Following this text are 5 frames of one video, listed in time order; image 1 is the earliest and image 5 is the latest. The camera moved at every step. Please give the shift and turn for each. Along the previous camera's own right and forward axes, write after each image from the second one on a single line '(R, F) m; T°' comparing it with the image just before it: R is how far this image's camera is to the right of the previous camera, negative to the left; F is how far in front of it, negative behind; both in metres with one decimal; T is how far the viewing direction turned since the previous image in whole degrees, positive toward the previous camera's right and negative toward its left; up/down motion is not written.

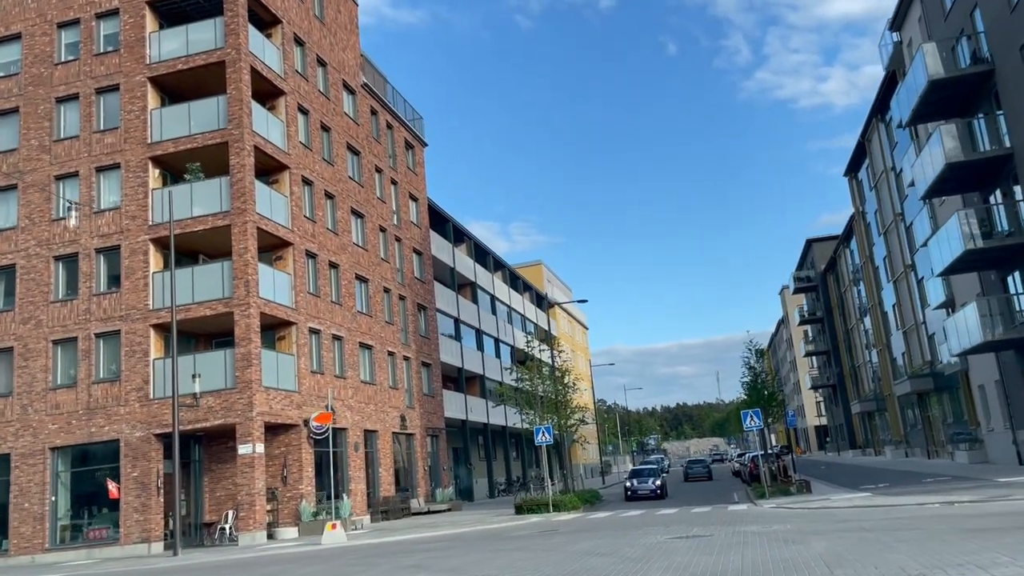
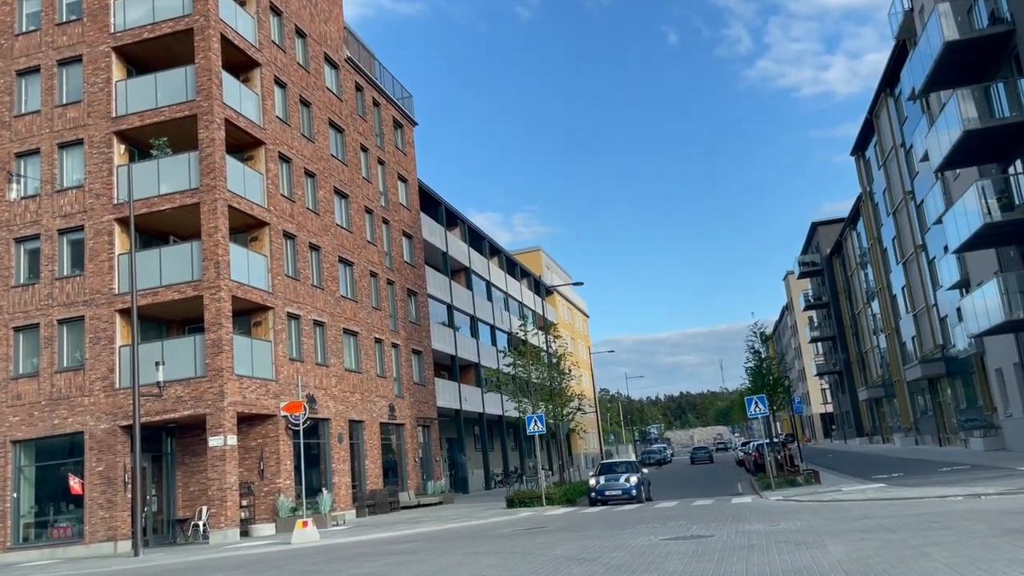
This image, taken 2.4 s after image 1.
(+0.4, +1.5) m; 0°
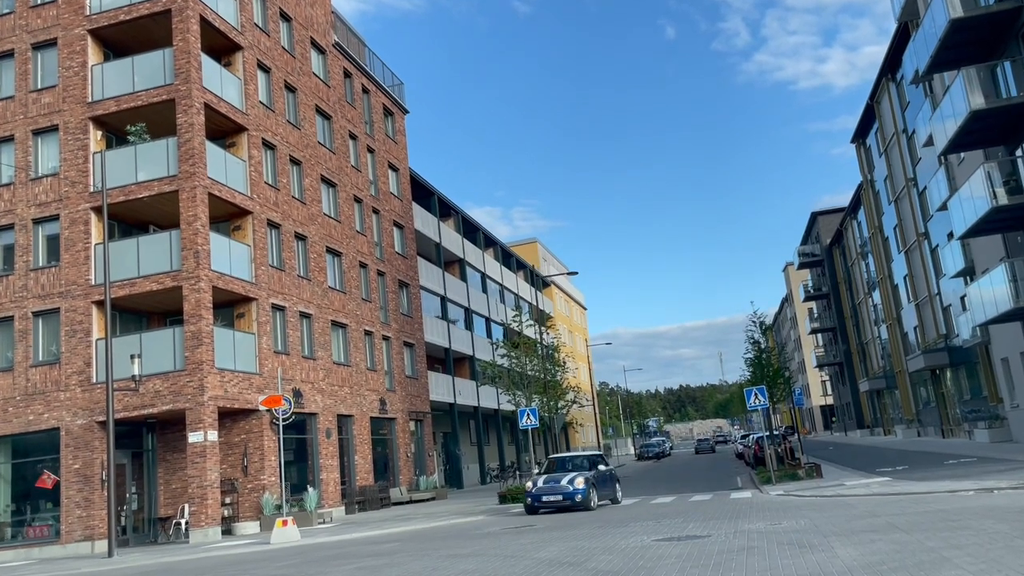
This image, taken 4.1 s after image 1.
(+0.2, +0.8) m; 0°
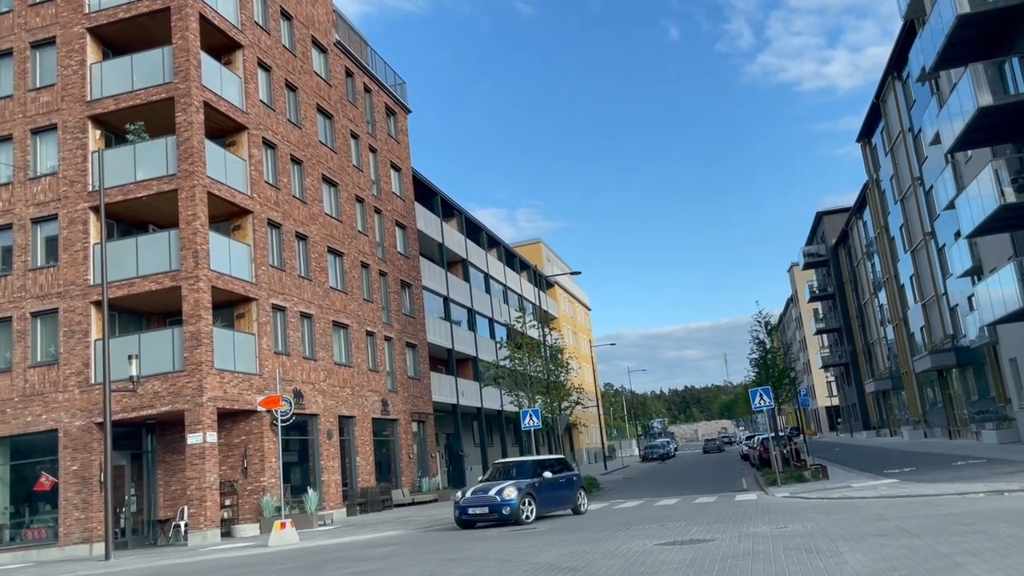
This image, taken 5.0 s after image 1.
(+0.1, +0.2) m; 0°
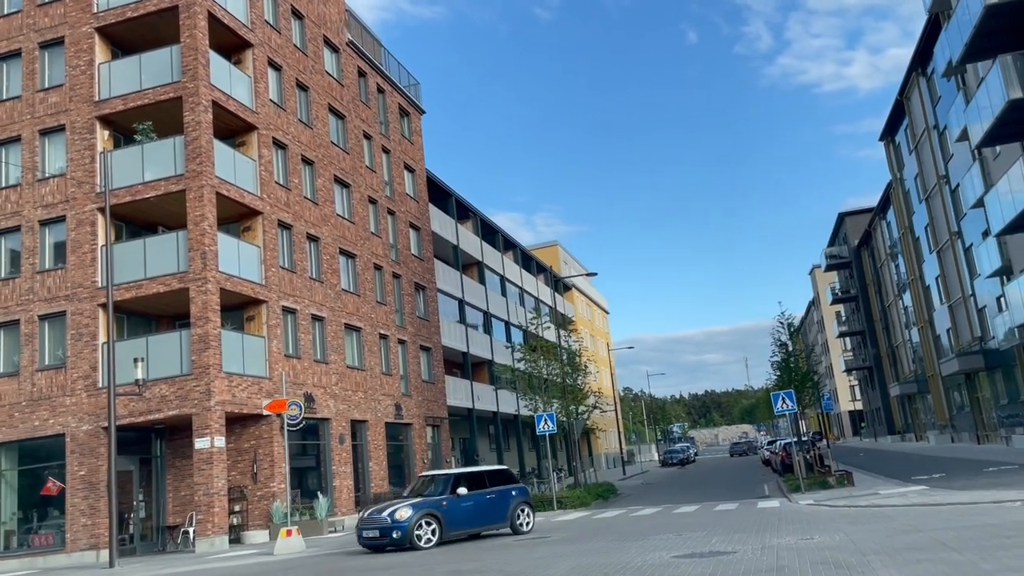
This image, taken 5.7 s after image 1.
(+0.1, +0.5) m; -1°
